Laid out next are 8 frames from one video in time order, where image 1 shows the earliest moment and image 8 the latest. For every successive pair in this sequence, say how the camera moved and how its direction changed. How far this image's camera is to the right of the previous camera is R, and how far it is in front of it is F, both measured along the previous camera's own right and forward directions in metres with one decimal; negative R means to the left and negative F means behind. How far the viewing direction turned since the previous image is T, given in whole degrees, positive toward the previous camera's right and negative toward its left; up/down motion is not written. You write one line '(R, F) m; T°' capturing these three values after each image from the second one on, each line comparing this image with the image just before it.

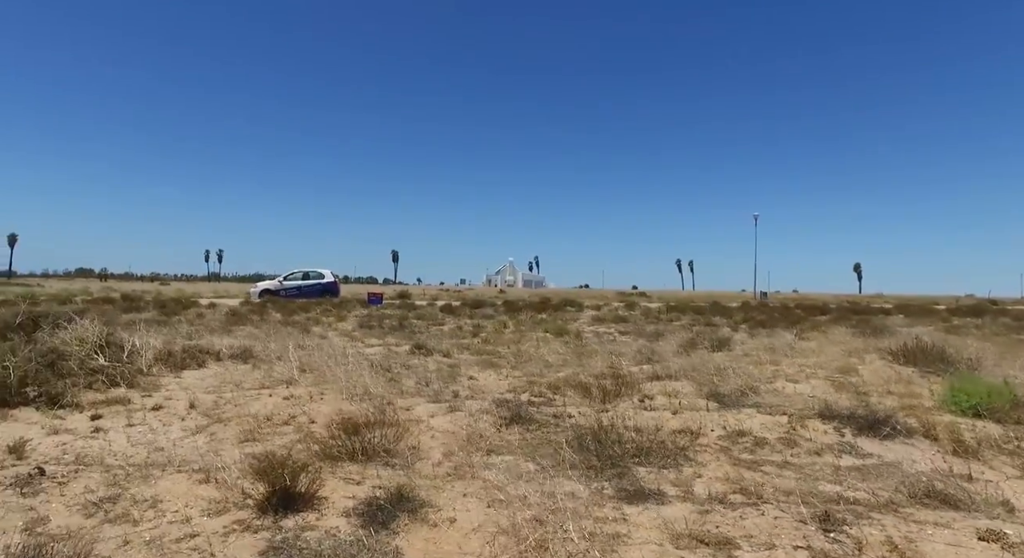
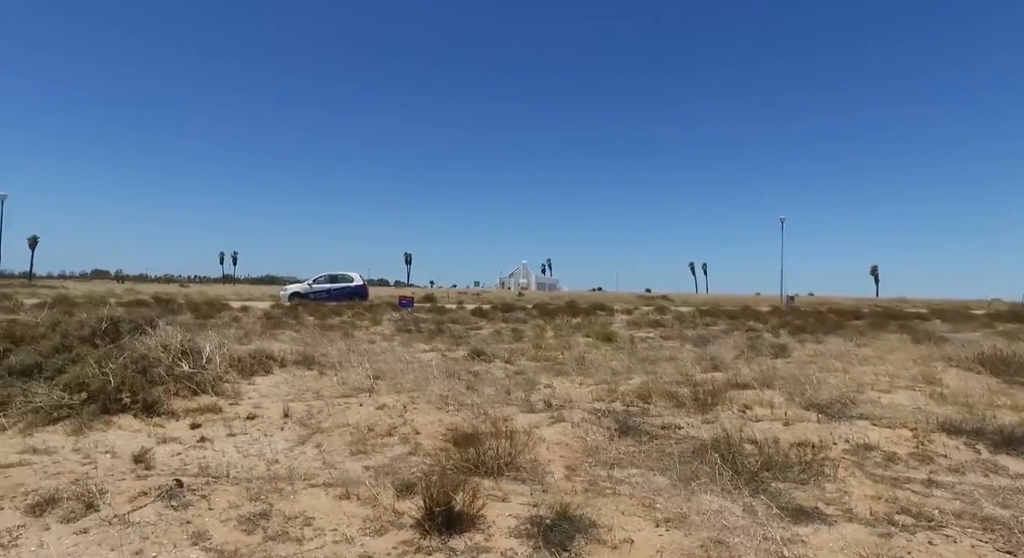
(-1.2, +0.1) m; -1°
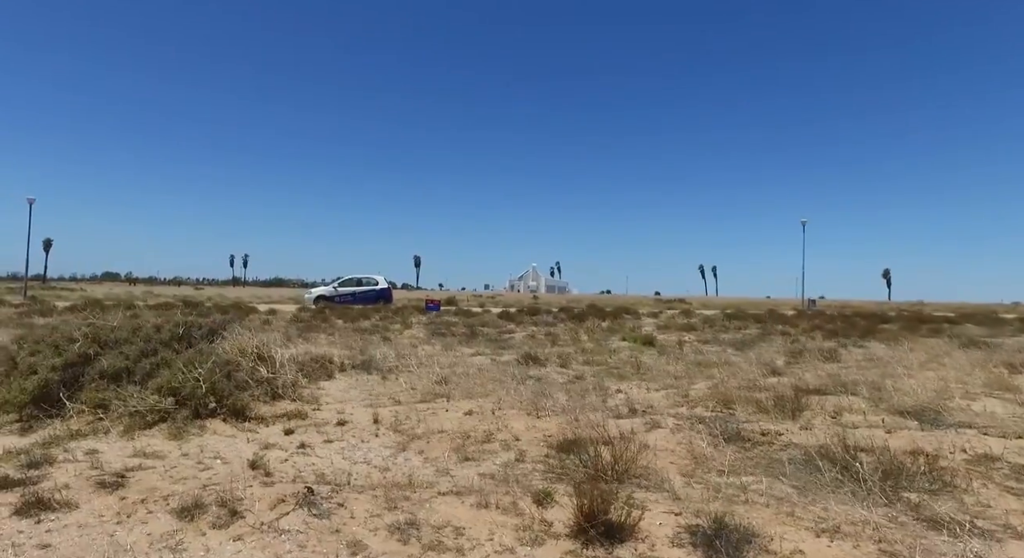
(-1.1, 0.0) m; -1°
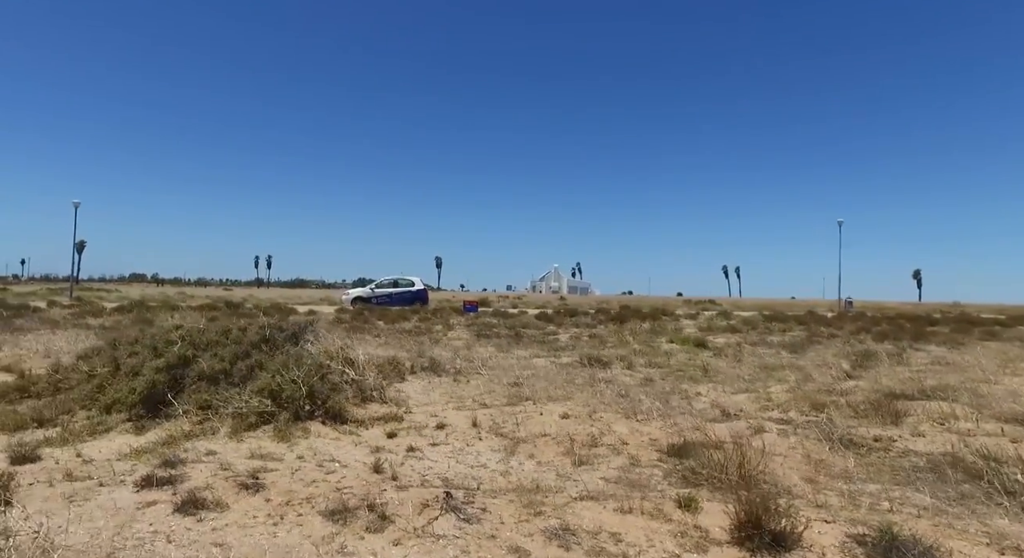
(-1.0, 0.0) m; -2°
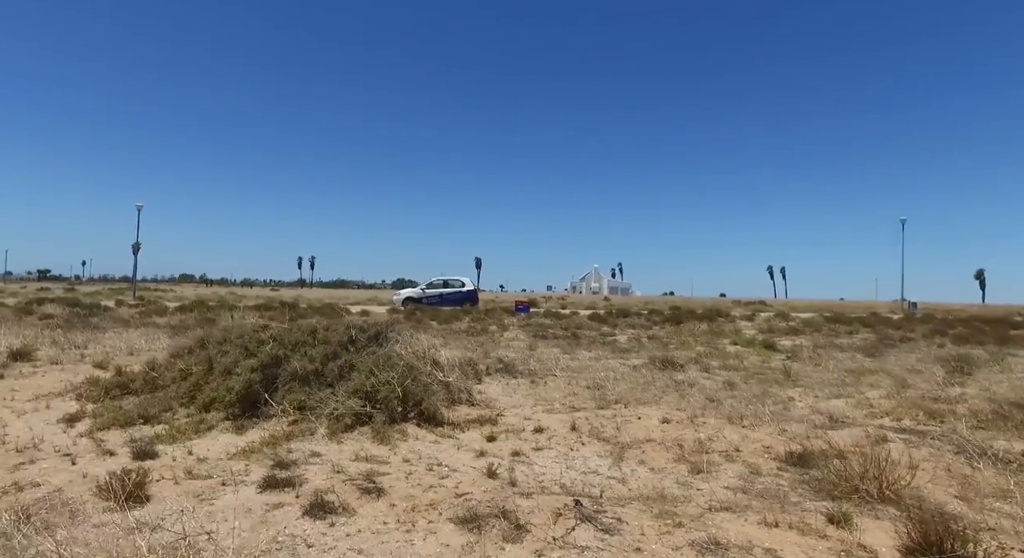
(-0.8, +0.2) m; -3°
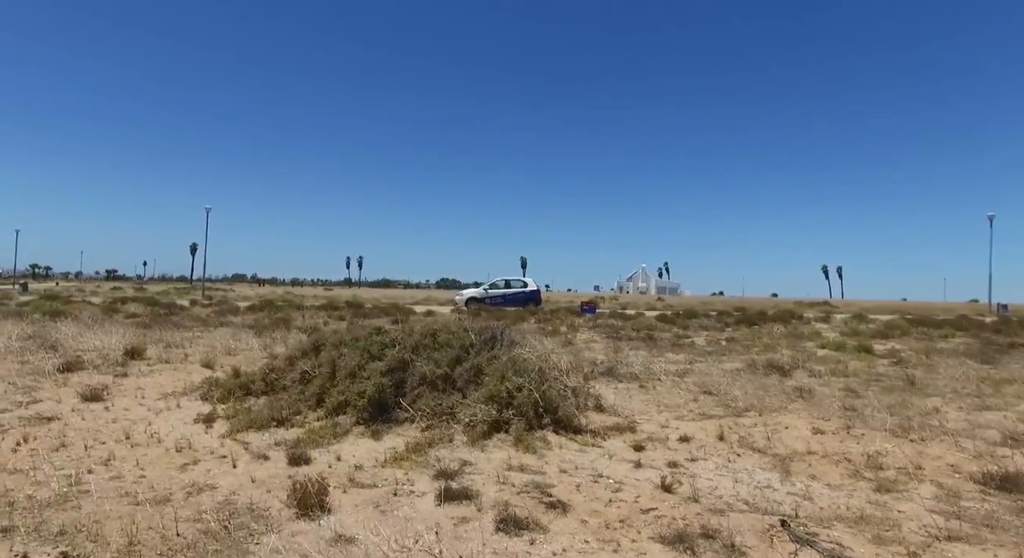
(-1.2, +0.3) m; -4°
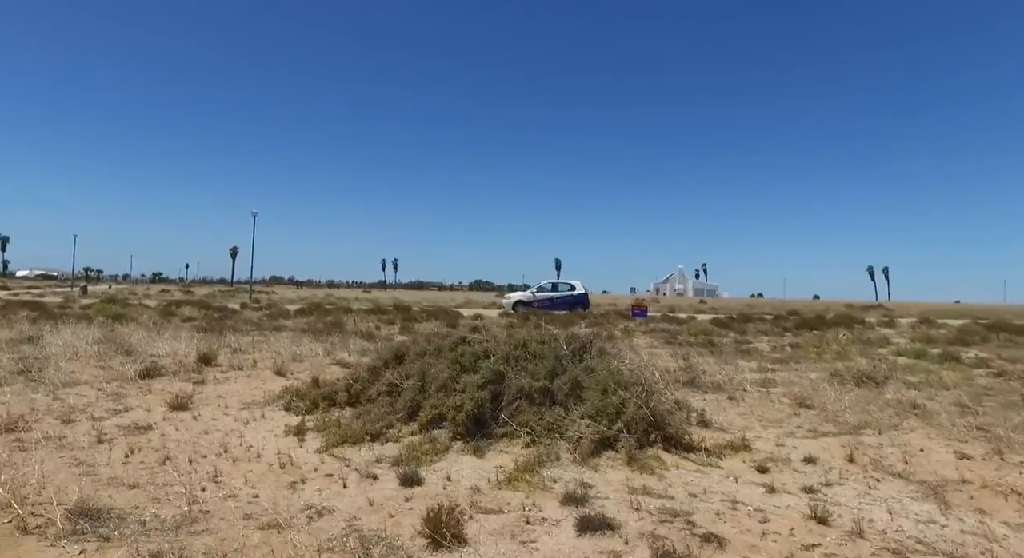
(-0.9, +0.4) m; -3°
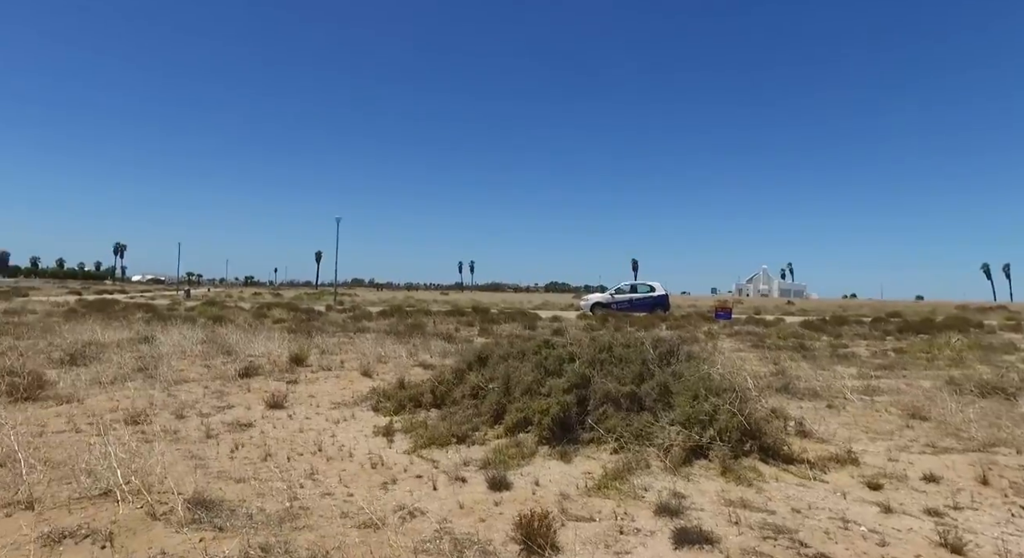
(-0.1, +0.1) m; -7°
